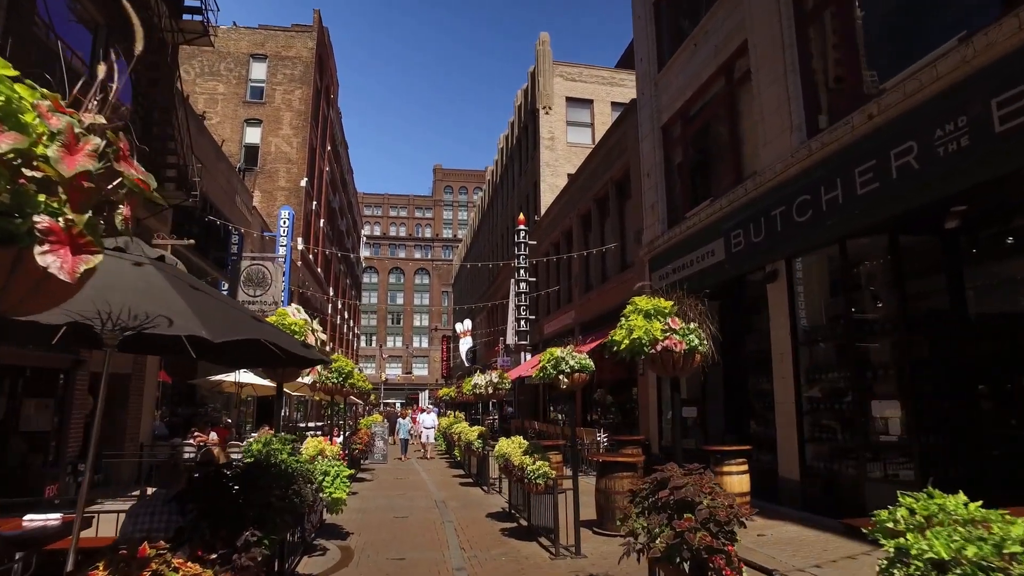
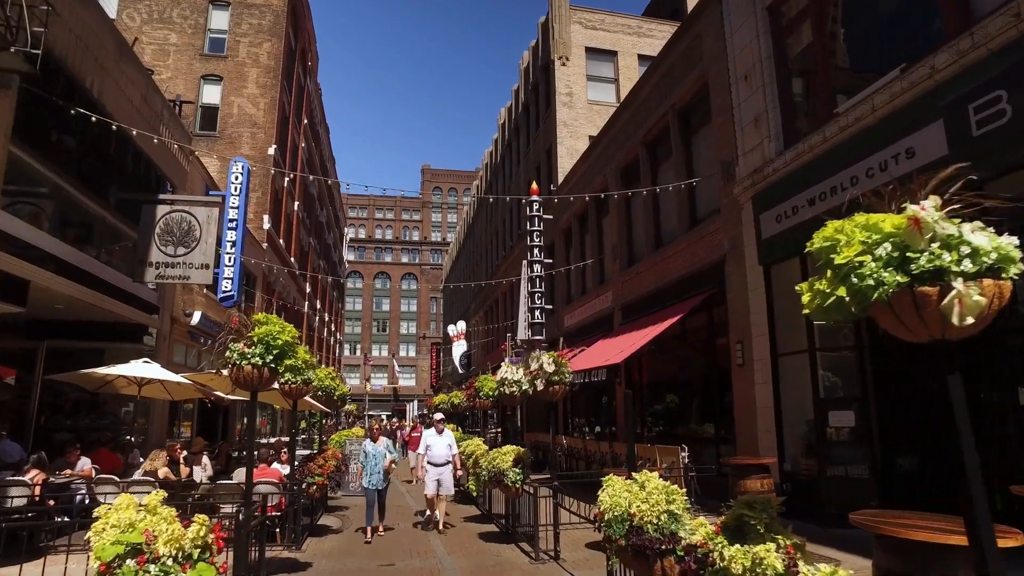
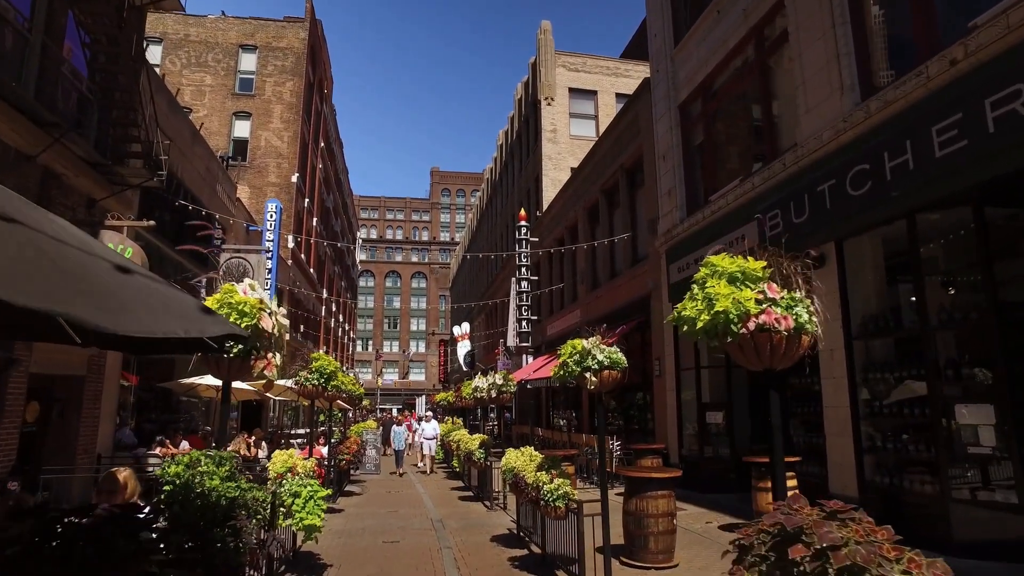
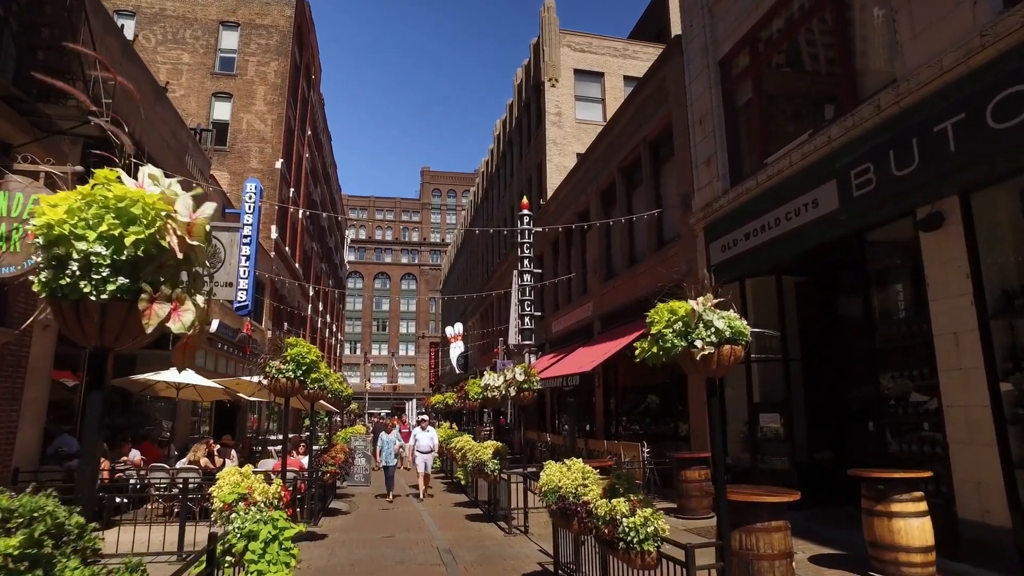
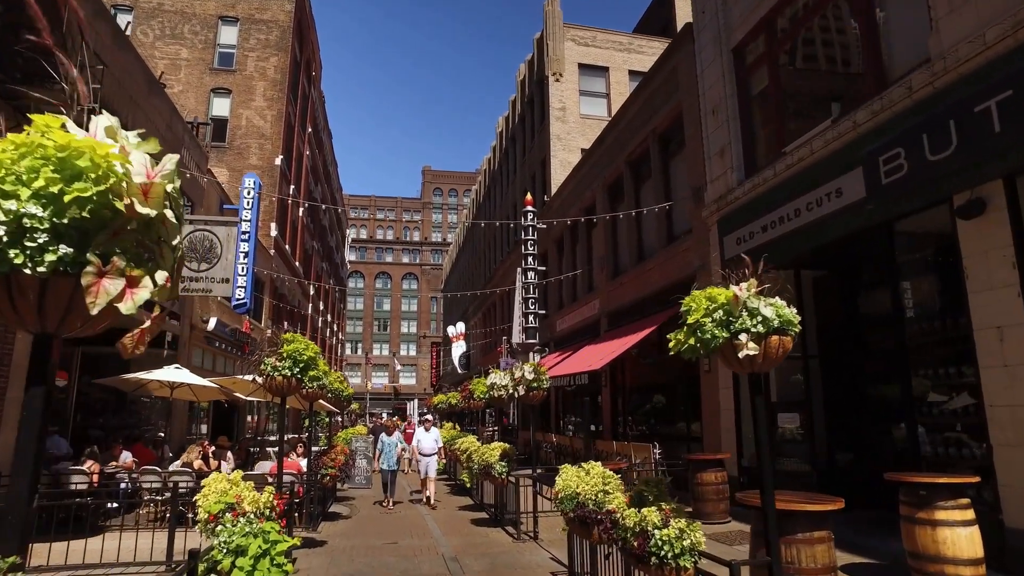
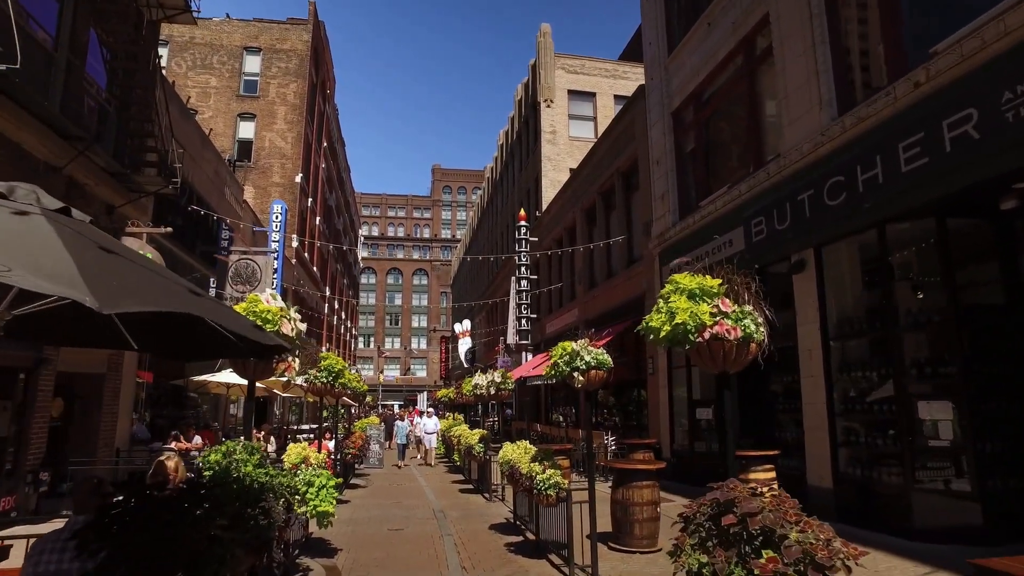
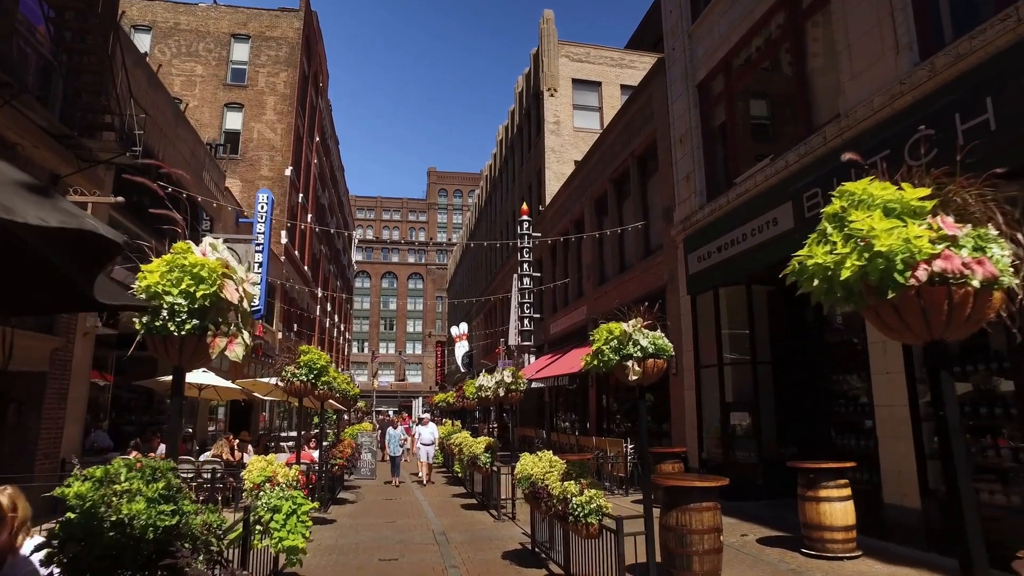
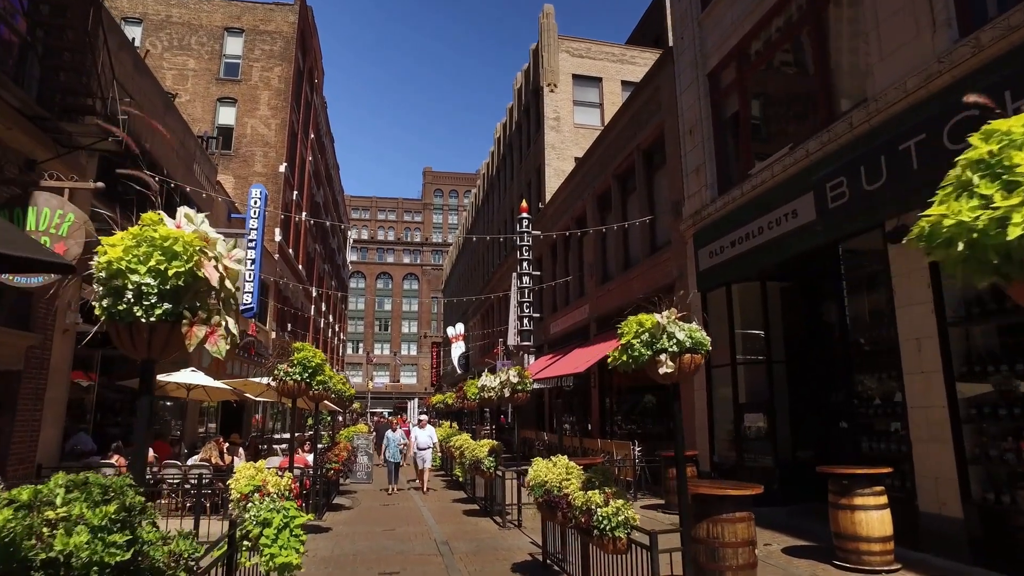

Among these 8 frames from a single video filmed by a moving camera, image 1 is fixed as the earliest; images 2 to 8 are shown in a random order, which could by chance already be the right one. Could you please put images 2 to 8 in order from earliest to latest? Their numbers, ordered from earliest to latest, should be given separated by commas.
6, 3, 7, 8, 4, 5, 2
